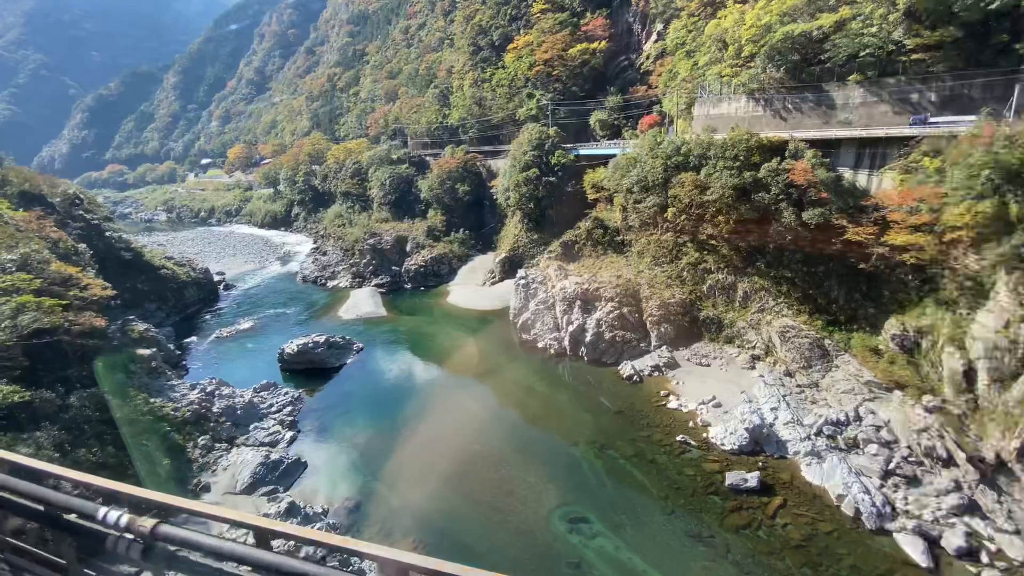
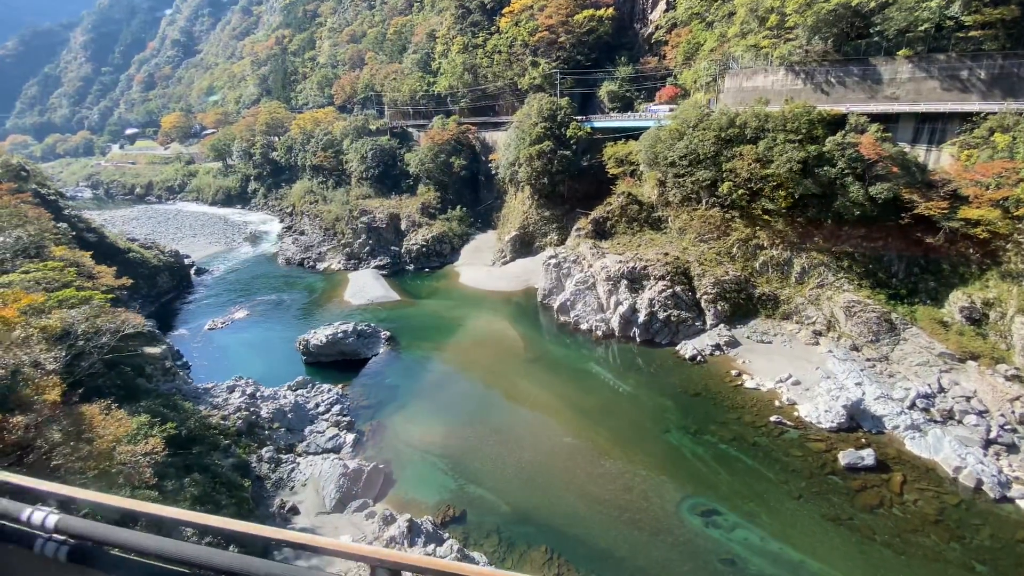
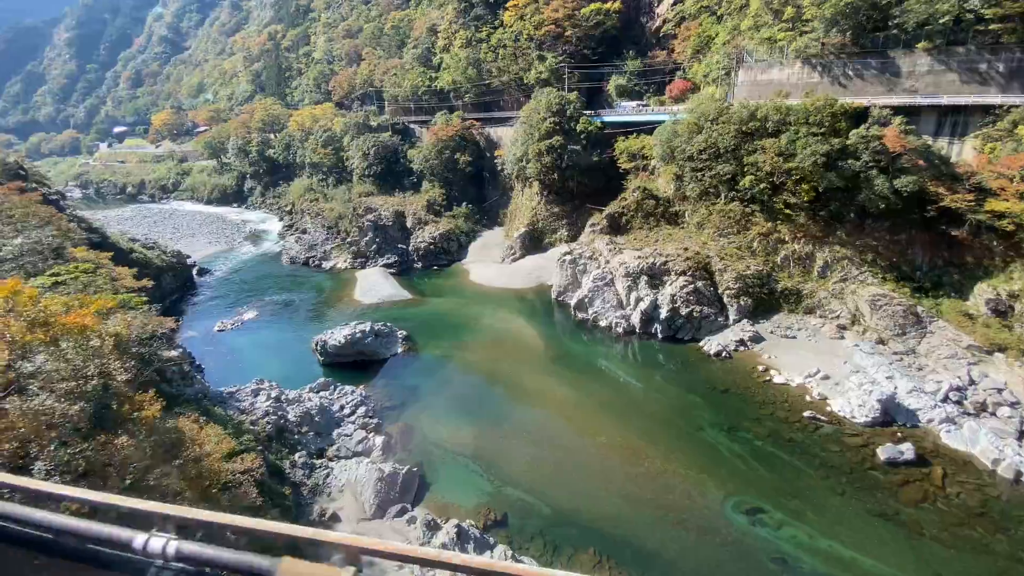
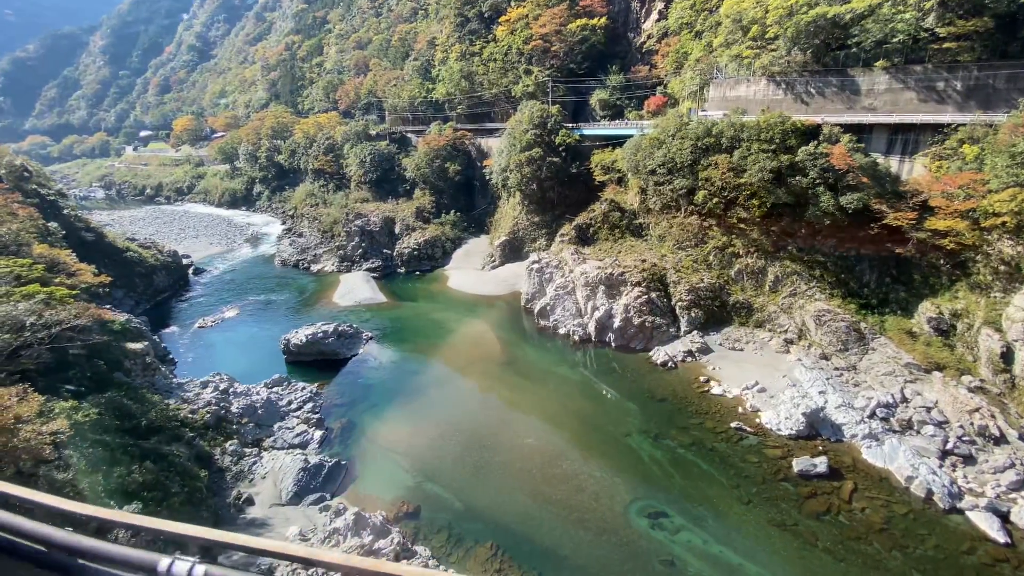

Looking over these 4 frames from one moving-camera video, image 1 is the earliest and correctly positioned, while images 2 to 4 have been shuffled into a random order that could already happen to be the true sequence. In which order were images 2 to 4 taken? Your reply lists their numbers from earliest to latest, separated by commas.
4, 2, 3
